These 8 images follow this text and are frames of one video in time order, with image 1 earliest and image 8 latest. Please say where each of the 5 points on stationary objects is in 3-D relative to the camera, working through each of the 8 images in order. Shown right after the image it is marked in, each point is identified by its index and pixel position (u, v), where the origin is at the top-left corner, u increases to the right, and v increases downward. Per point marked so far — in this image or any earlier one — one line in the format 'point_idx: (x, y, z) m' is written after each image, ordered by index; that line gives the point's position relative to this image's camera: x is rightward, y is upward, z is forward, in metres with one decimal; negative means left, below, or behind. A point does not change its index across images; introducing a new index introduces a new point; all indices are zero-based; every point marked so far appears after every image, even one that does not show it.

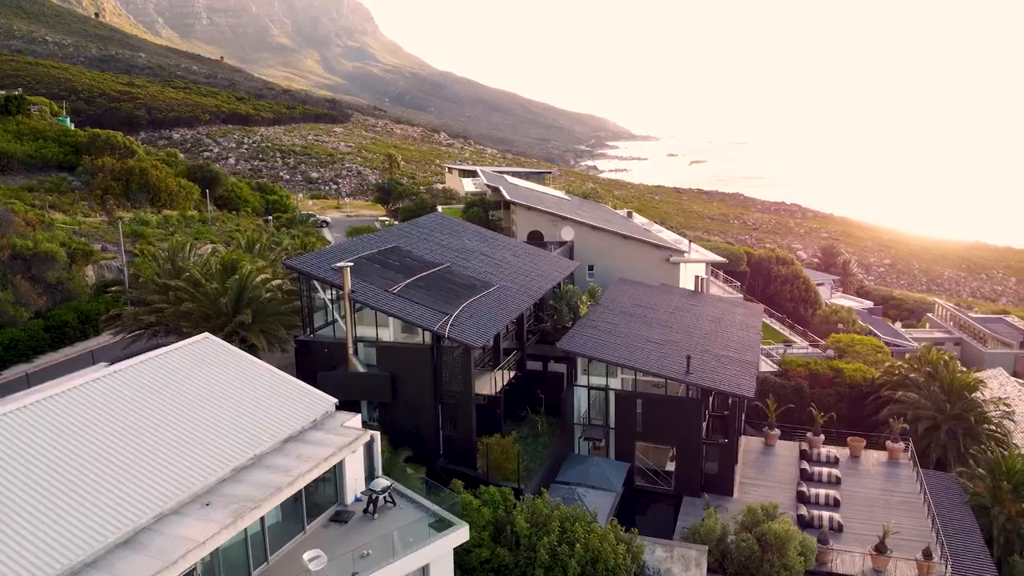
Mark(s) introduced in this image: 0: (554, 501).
0: (+0.9, -4.5, +17.9) m
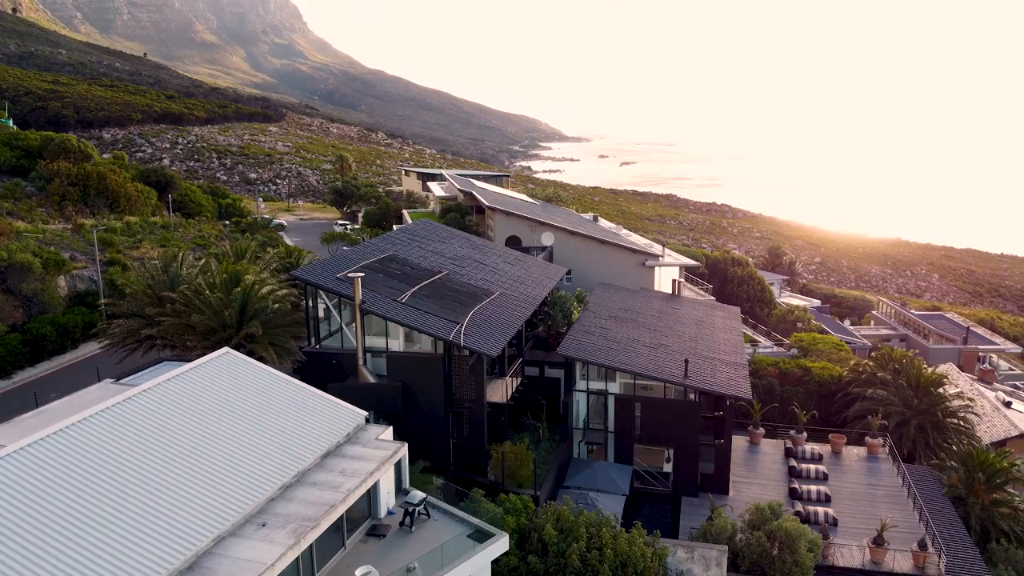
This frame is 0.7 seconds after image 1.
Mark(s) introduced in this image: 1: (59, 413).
0: (+1.3, -4.7, +18.1) m
1: (-8.3, -2.3, +15.6) m
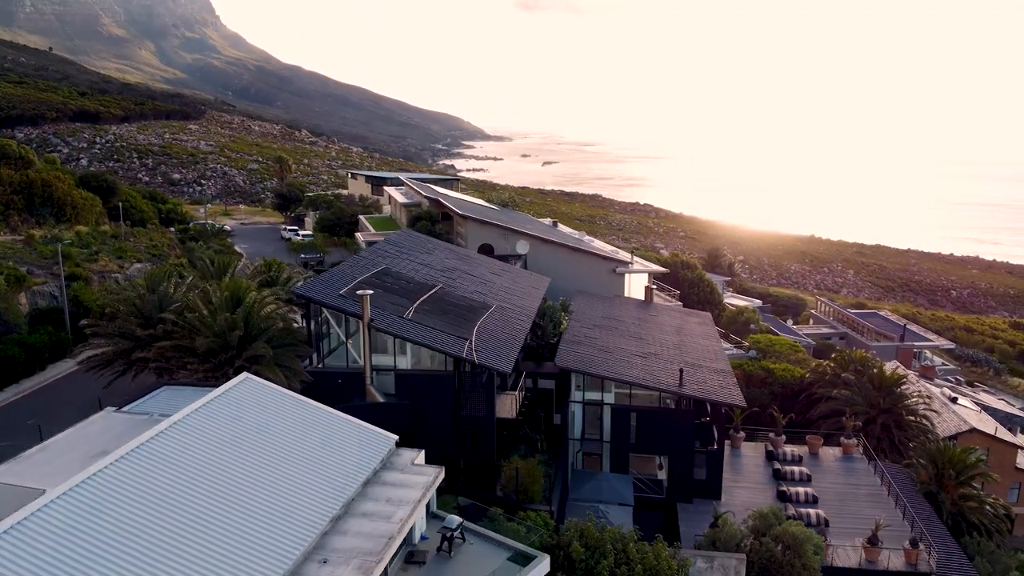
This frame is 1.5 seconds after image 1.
0: (+1.7, -5.0, +18.1) m
1: (-7.7, -2.8, +14.7) m
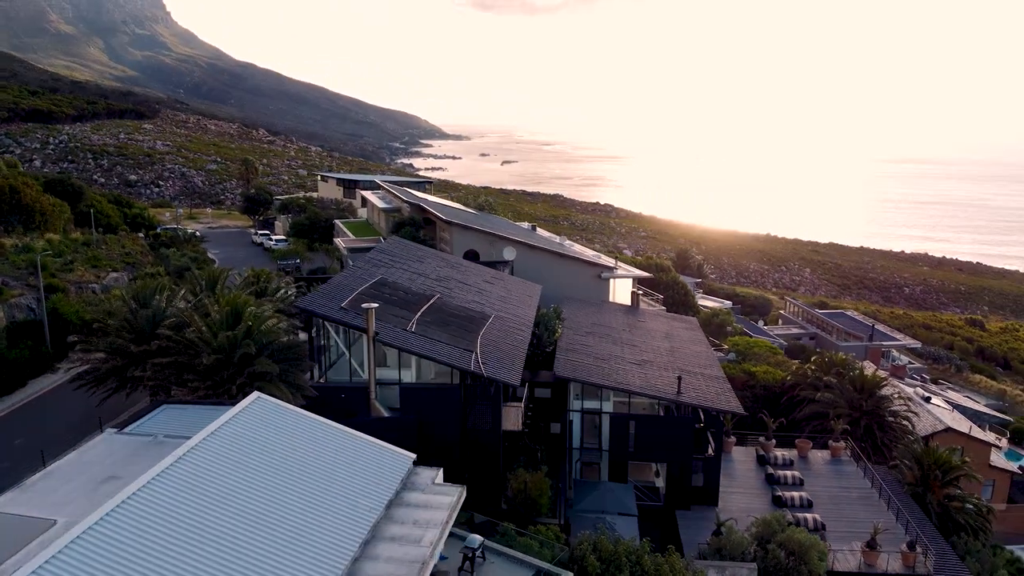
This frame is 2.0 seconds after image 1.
0: (+1.9, -5.3, +18.0) m
1: (-7.3, -3.1, +14.1) m
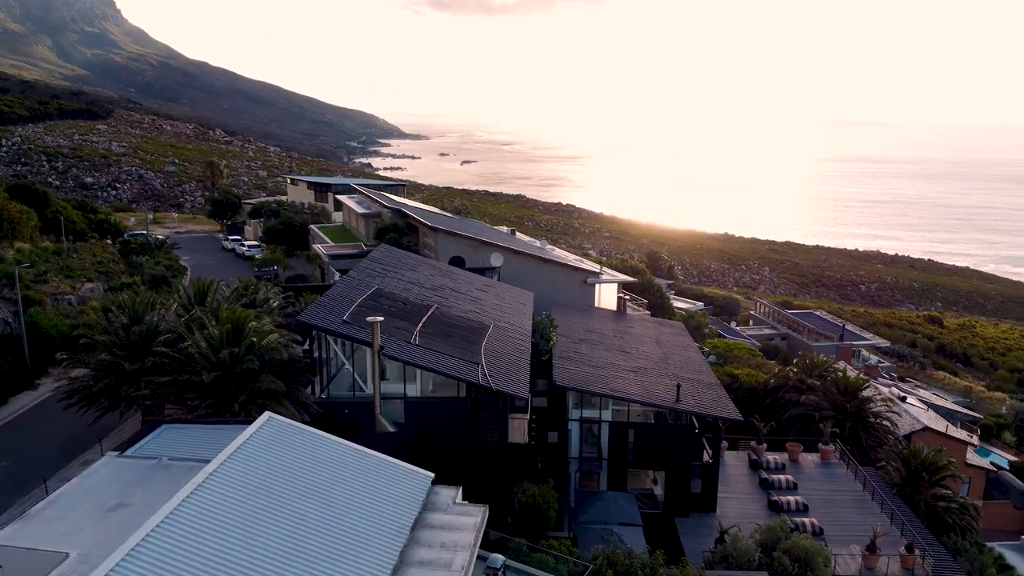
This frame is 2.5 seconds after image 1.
0: (+2.2, -5.5, +17.9) m
1: (-6.9, -3.4, +13.5) m
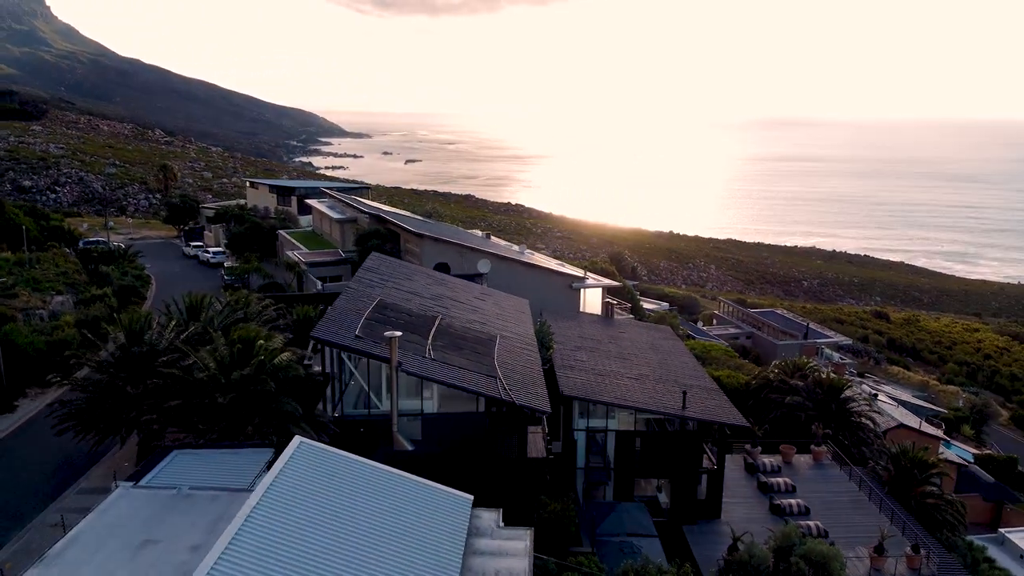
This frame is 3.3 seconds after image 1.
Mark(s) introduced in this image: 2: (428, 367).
0: (+2.7, -5.7, +17.6) m
1: (-6.1, -3.8, +12.6) m
2: (-1.8, -1.7, +17.8) m
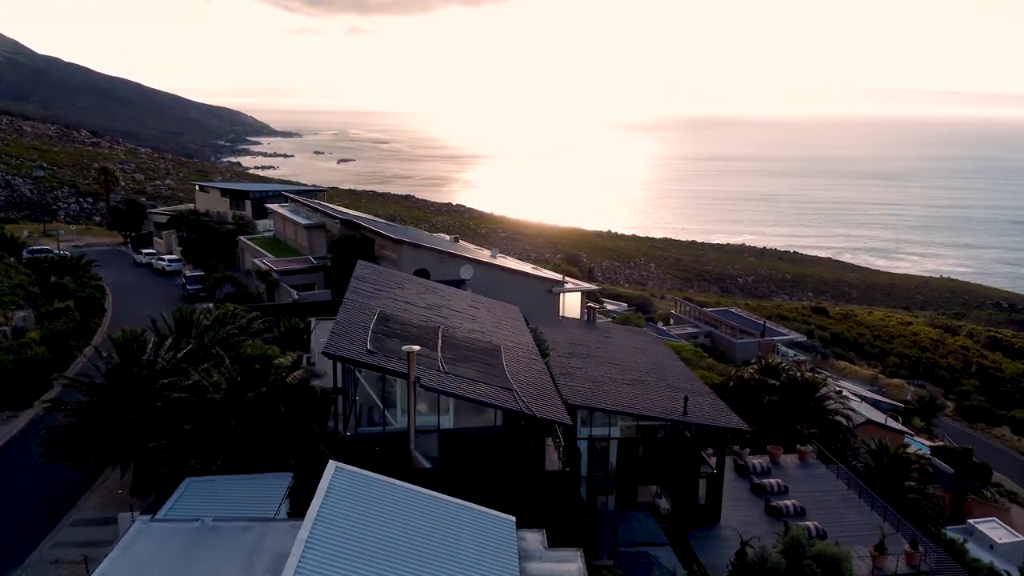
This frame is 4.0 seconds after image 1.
0: (+3.1, -5.8, +17.4) m
1: (-5.2, -4.1, +11.8) m
2: (-1.4, -1.9, +17.2) m
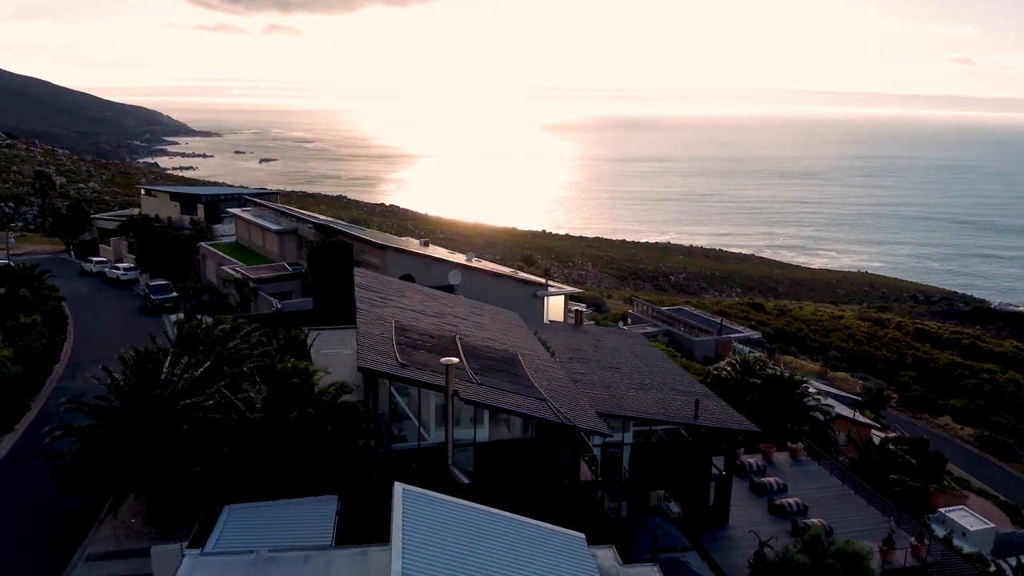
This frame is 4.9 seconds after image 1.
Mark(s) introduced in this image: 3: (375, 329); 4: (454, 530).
0: (+3.9, -5.9, +17.3) m
1: (-4.0, -4.3, +10.9) m
2: (-0.6, -2.1, +16.7) m
3: (-3.1, -0.9, +18.6) m
4: (-0.8, -3.5, +12.2) m
